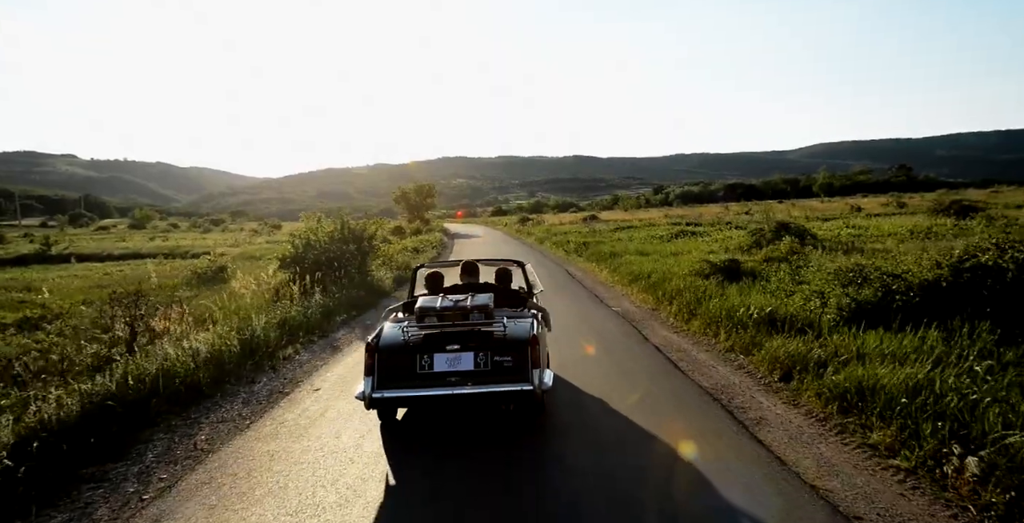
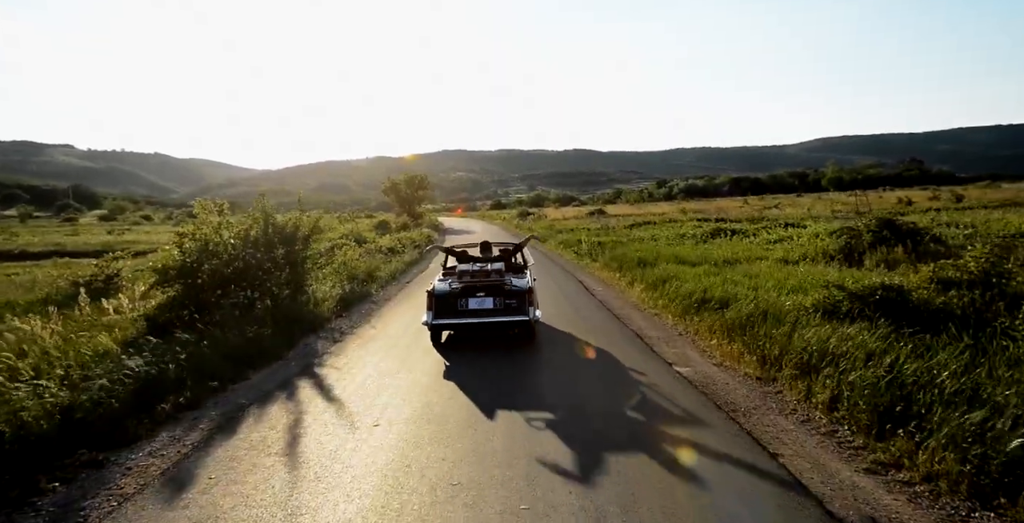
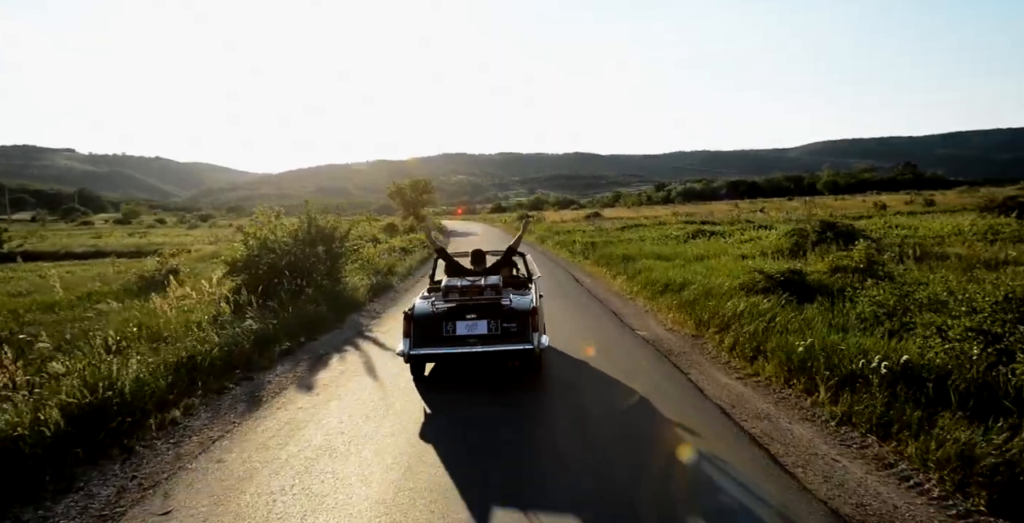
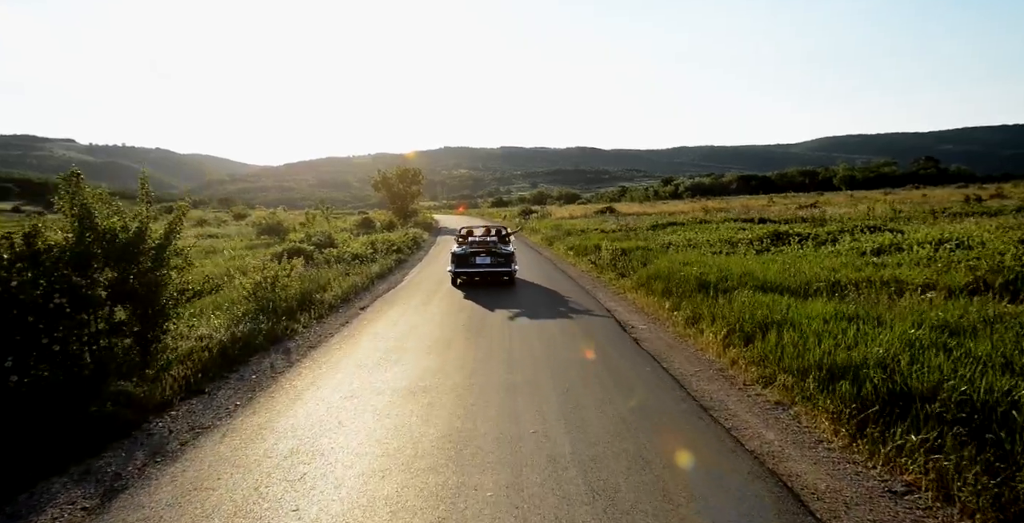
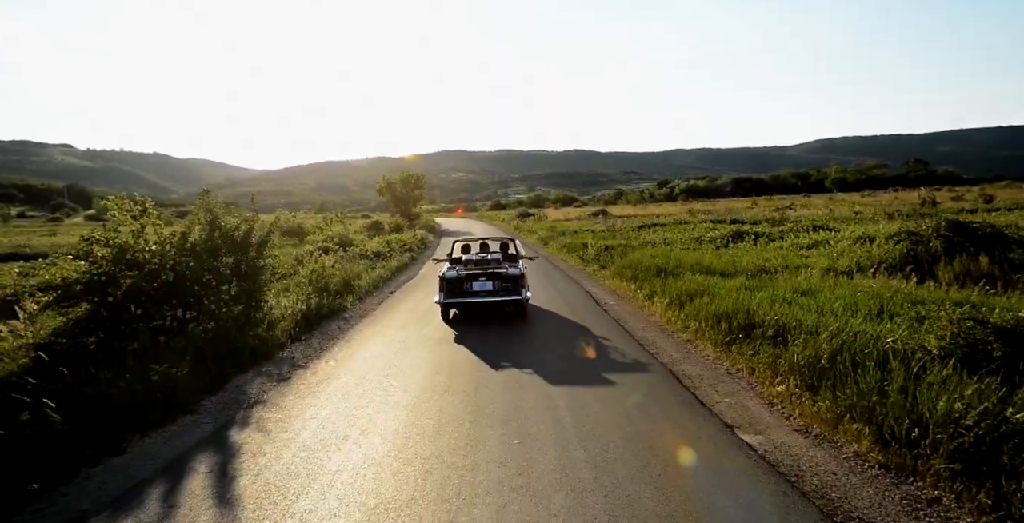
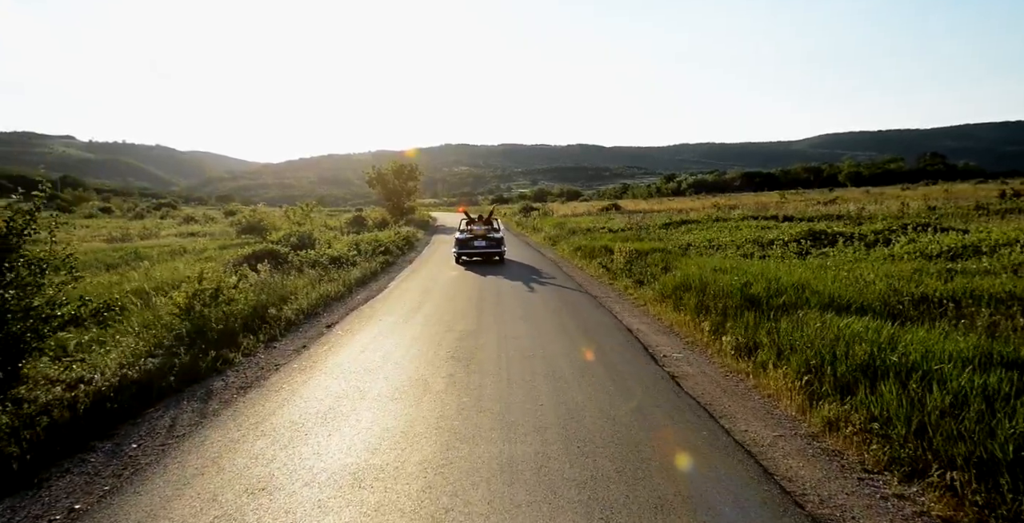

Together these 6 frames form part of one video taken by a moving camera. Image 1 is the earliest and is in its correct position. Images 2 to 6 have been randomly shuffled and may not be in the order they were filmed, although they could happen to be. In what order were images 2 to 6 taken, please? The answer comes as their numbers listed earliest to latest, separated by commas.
3, 2, 5, 4, 6
